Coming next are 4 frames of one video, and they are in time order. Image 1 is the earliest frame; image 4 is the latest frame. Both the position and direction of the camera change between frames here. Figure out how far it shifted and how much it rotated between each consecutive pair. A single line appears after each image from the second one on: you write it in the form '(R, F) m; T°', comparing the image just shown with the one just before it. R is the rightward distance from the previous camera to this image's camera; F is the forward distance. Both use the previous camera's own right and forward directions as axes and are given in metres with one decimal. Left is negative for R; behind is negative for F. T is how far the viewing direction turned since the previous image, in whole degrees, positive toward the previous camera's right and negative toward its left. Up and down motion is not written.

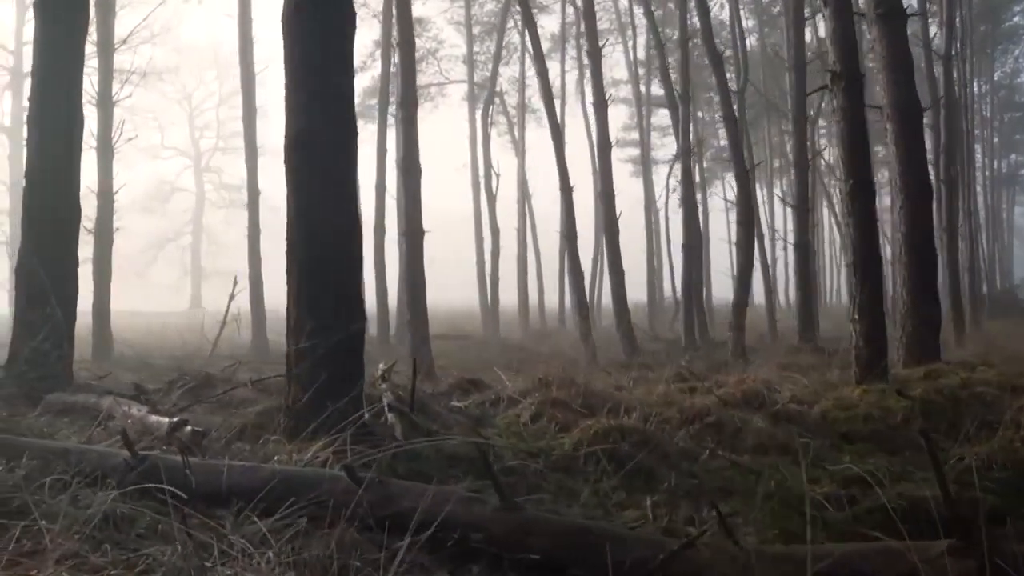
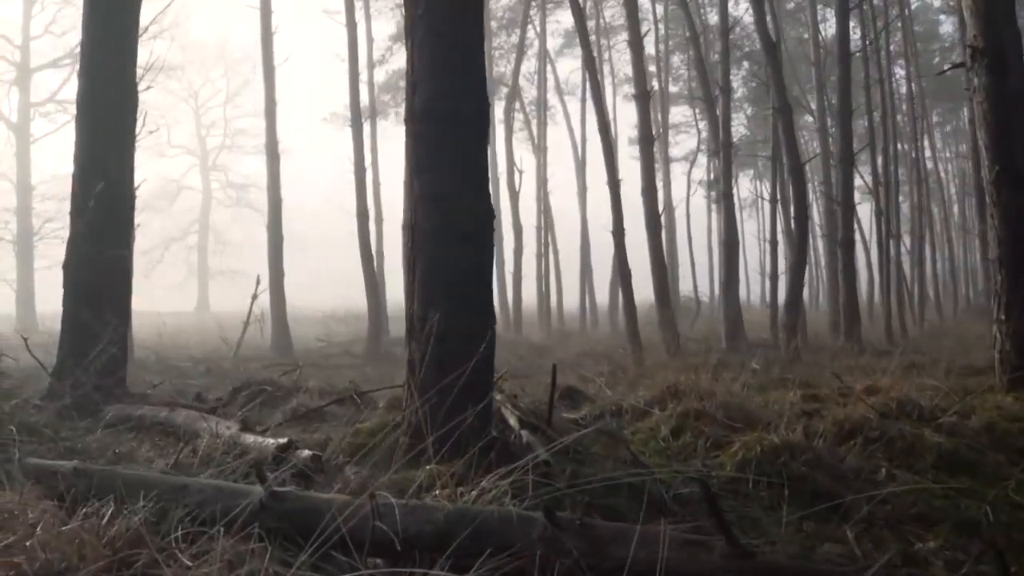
(-0.9, +0.9) m; 0°
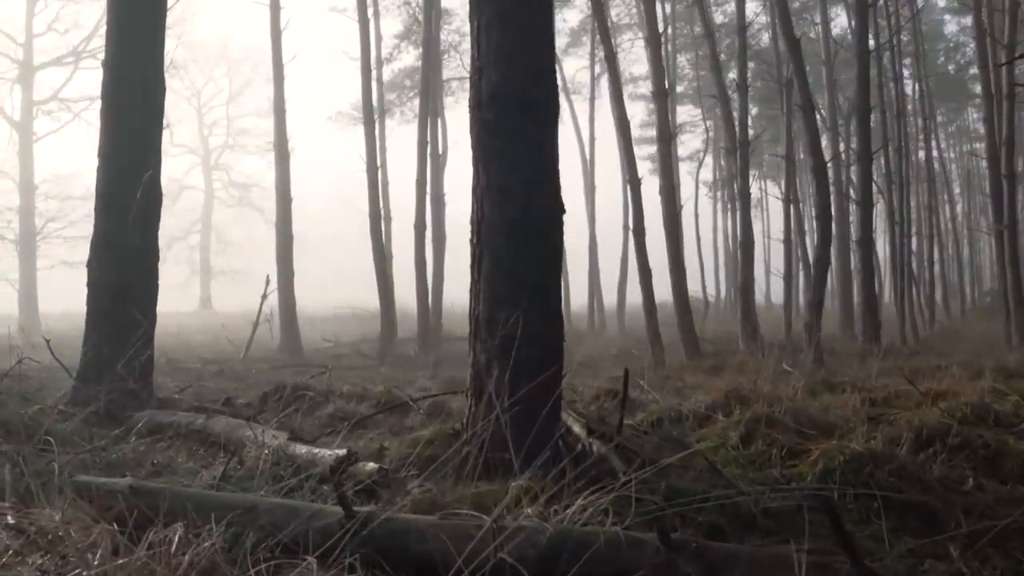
(-0.4, +0.3) m; 0°
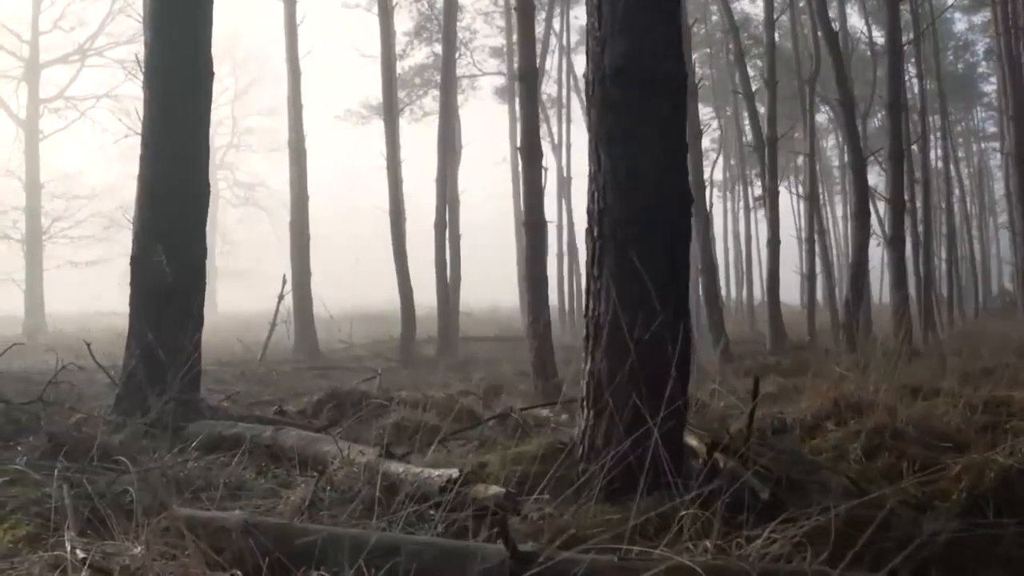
(-0.6, +0.5) m; 0°
